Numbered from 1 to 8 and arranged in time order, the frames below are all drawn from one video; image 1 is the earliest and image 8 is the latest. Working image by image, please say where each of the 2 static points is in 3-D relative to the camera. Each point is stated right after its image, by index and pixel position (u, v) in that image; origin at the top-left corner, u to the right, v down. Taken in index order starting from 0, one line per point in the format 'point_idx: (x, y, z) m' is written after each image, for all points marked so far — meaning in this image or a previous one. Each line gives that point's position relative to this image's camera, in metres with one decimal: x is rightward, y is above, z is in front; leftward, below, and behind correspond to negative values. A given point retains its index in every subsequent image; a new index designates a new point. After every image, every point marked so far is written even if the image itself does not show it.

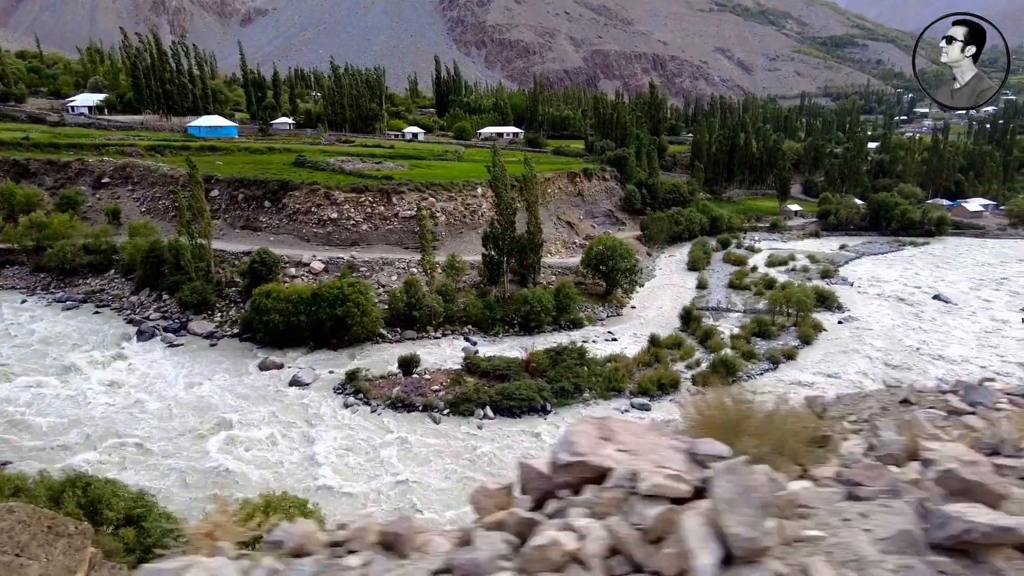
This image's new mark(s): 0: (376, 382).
0: (-3.5, -2.3, +16.2) m
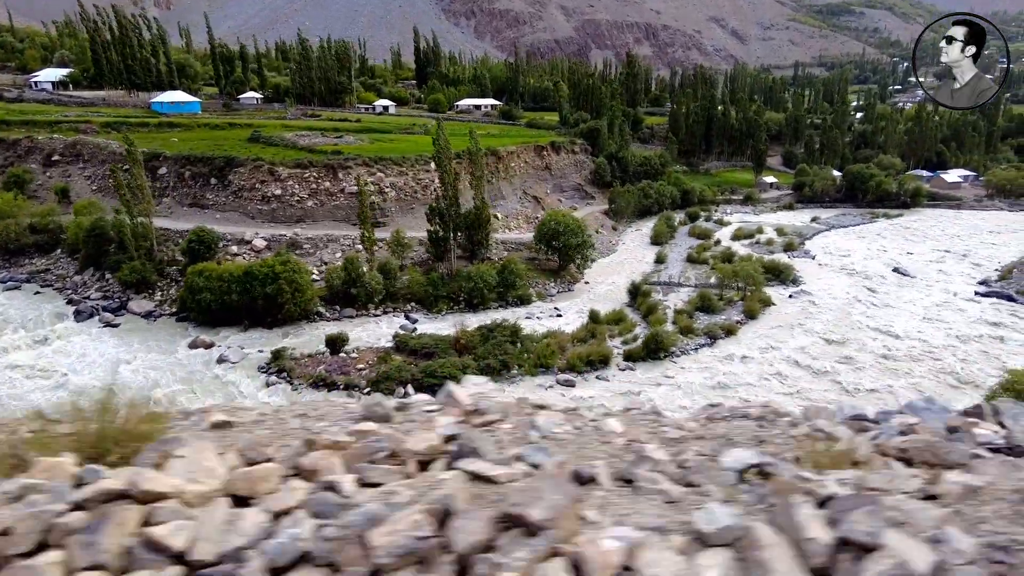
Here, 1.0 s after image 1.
0: (-5.3, -1.8, +16.1) m
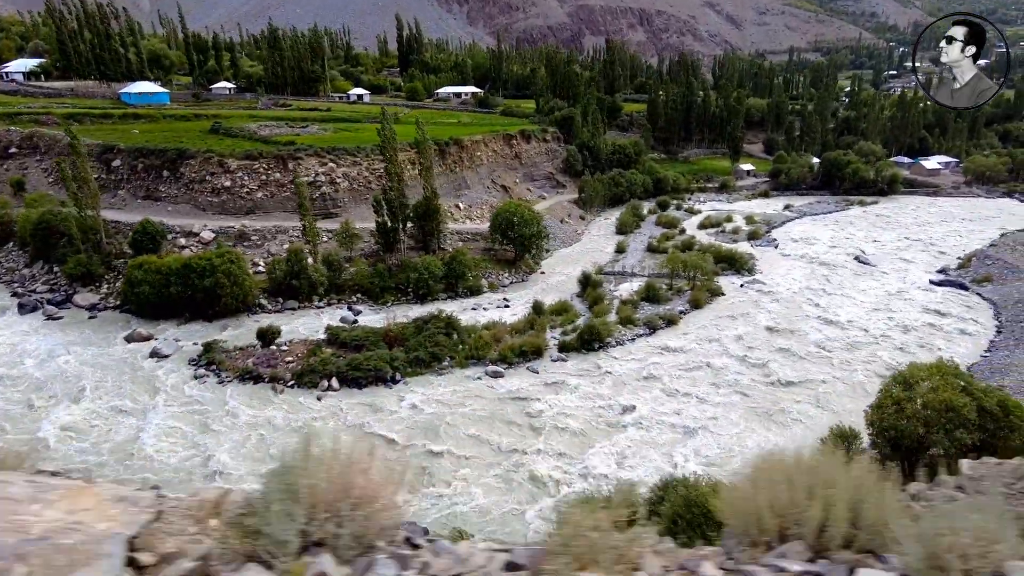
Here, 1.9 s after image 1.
0: (-7.1, -1.6, +16.1) m
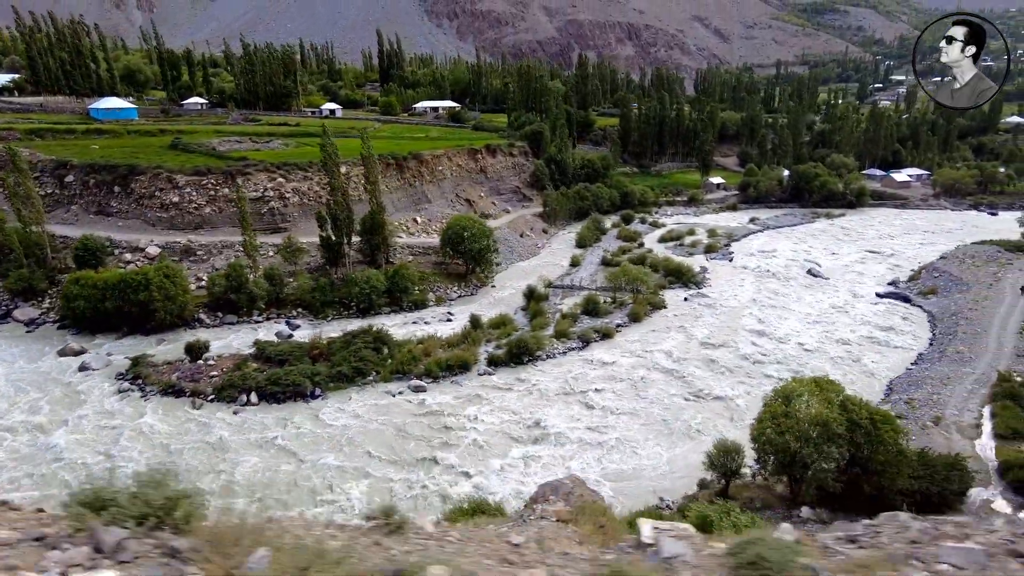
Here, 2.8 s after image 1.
0: (-8.9, -2.0, +16.2) m
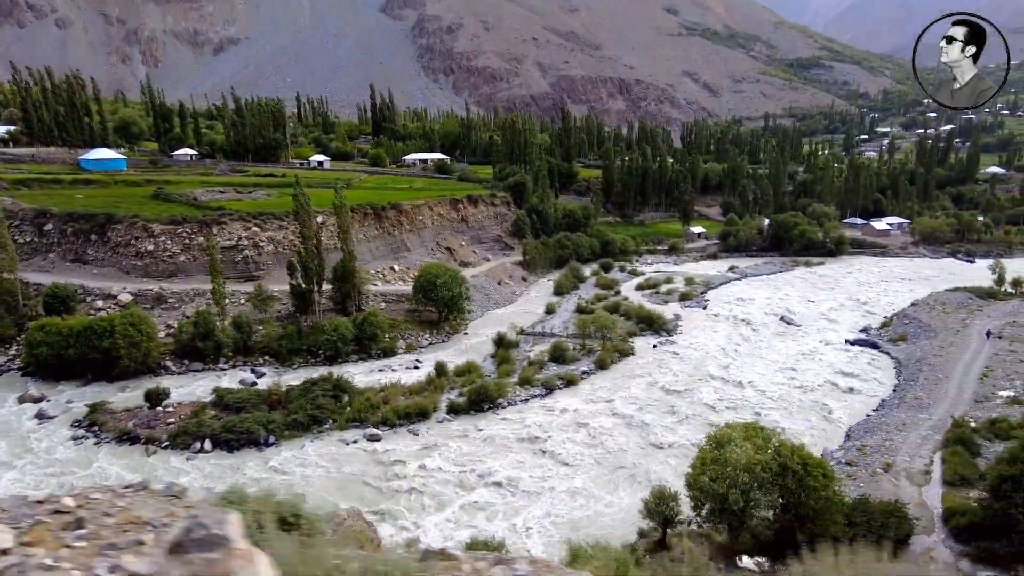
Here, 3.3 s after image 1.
0: (-10.0, -3.2, +16.2) m
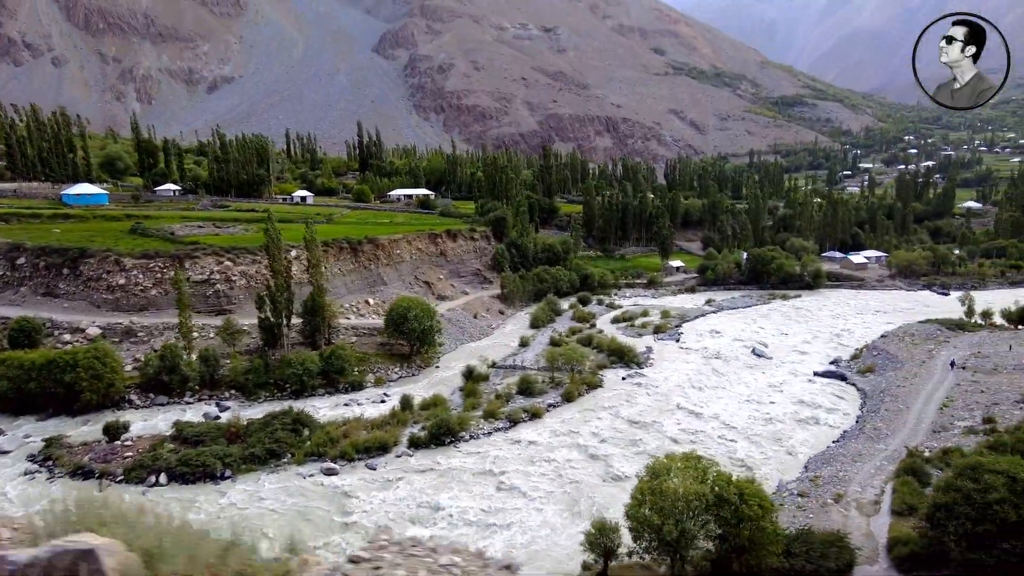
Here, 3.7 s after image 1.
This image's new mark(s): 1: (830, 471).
0: (-11.0, -4.0, +16.1) m
1: (+7.3, -4.2, +14.7) m
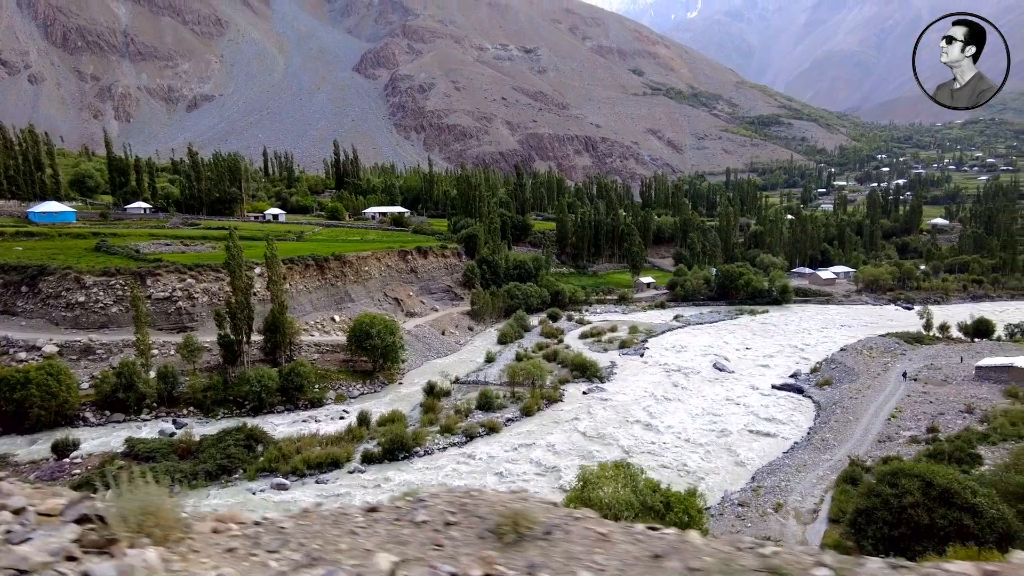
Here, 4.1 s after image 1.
0: (-12.2, -4.5, +15.9) m
1: (+6.1, -4.5, +14.9) m
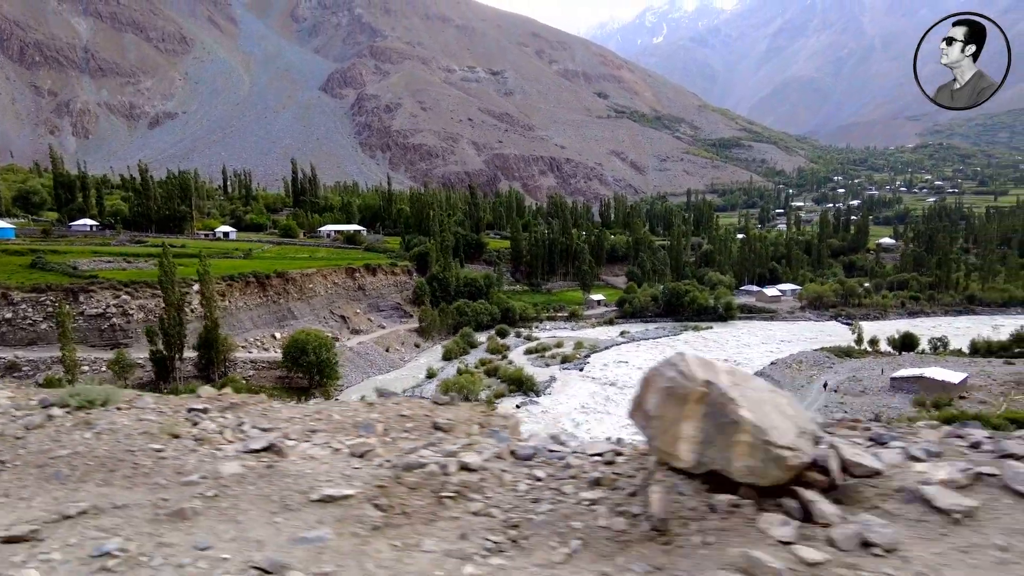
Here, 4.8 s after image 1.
0: (-14.3, -4.8, +15.7) m
1: (+4.1, -4.8, +15.5) m
